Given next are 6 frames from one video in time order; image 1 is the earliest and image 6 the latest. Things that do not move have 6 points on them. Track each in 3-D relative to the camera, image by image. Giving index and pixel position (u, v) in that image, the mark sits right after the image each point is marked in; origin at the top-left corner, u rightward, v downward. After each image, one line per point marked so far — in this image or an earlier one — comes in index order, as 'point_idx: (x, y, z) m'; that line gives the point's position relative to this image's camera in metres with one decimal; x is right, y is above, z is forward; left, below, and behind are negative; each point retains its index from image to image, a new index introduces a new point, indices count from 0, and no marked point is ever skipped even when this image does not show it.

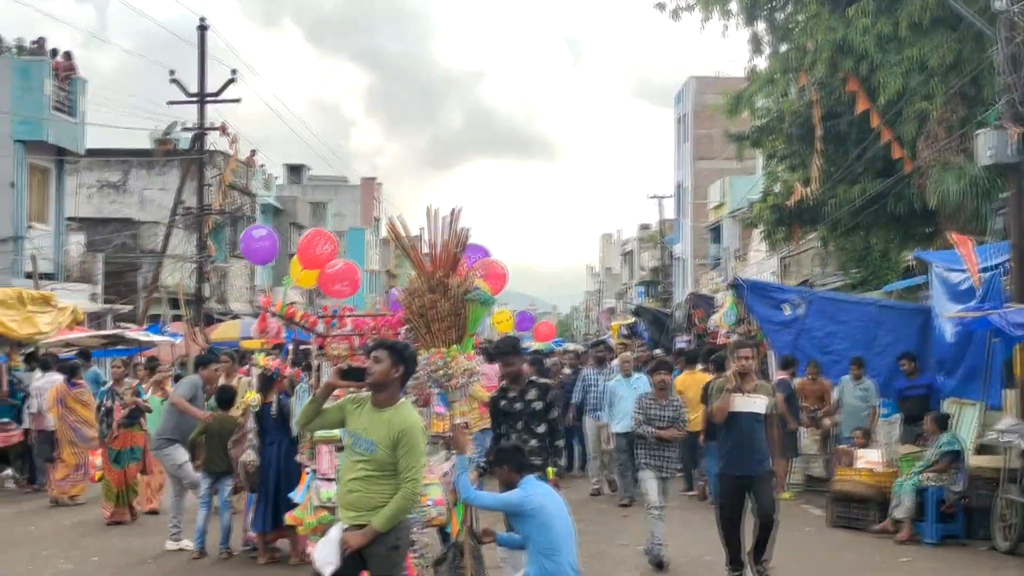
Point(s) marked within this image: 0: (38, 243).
0: (-9.3, +0.9, +19.7) m
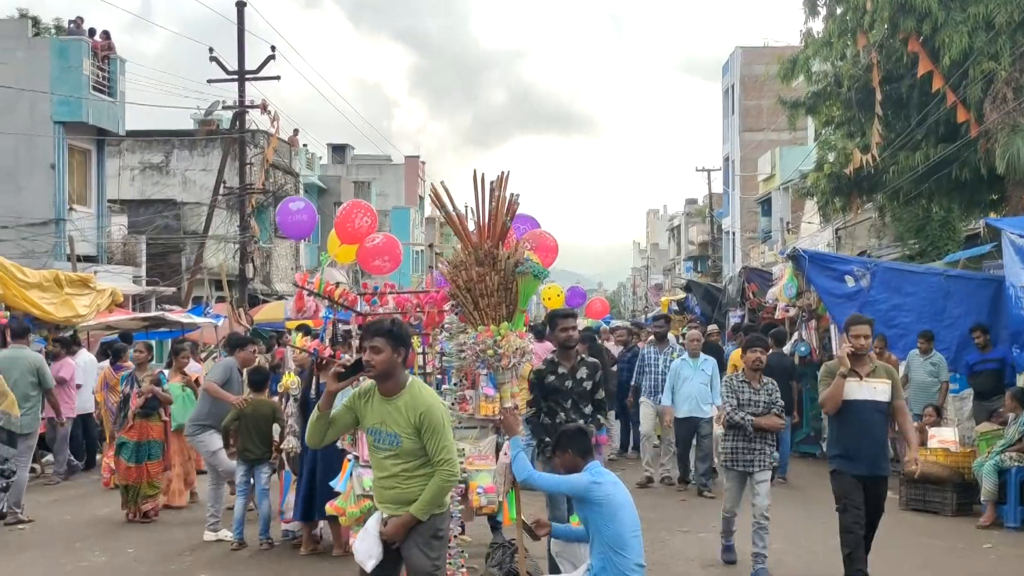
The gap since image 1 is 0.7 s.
0: (-8.4, +1.2, +19.6) m
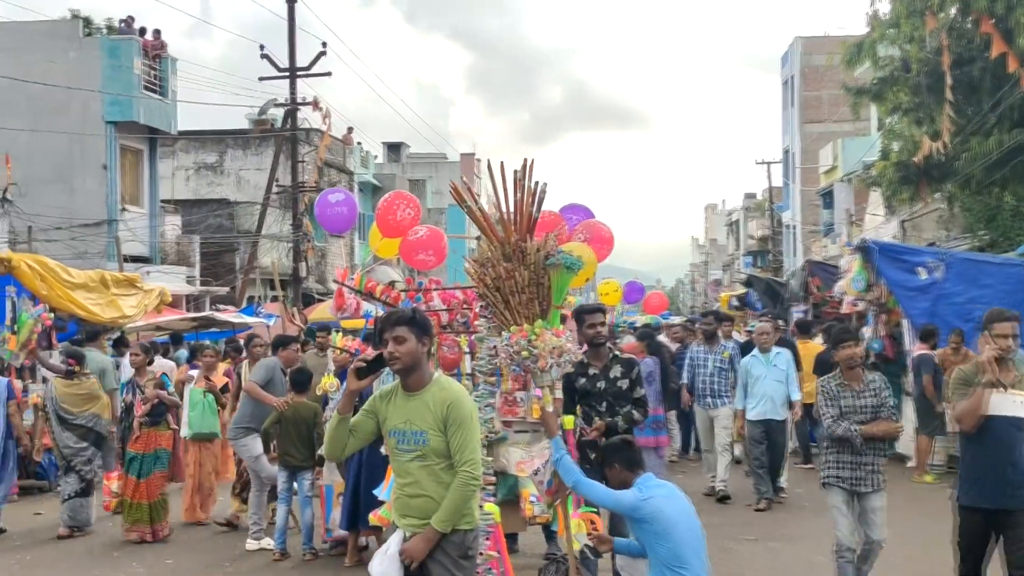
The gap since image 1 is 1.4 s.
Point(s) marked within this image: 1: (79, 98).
0: (-7.4, +1.2, +19.6) m
1: (-8.1, +3.5, +18.8) m
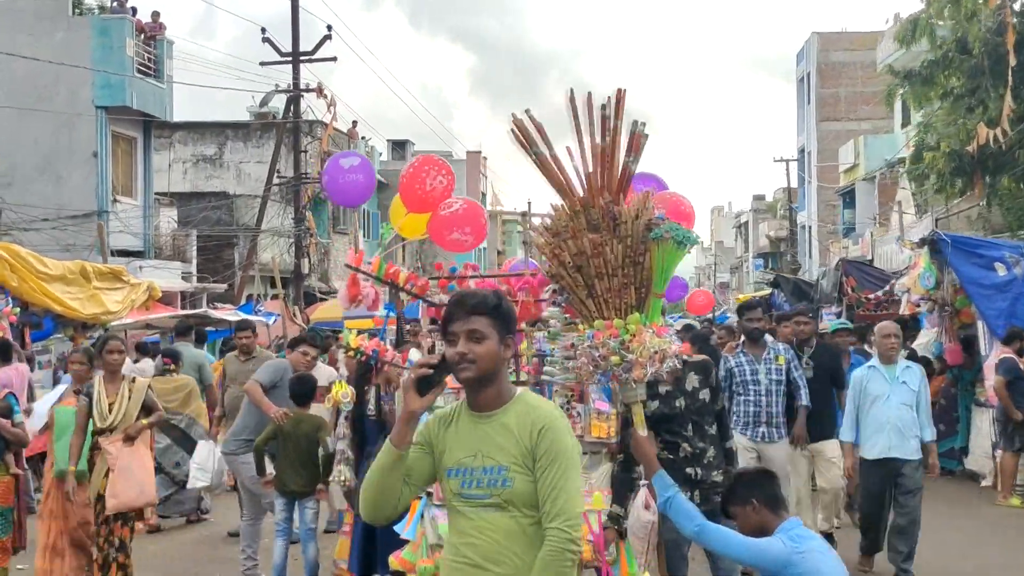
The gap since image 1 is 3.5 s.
0: (-7.0, +1.3, +18.3) m
1: (-7.8, +3.6, +17.5) m
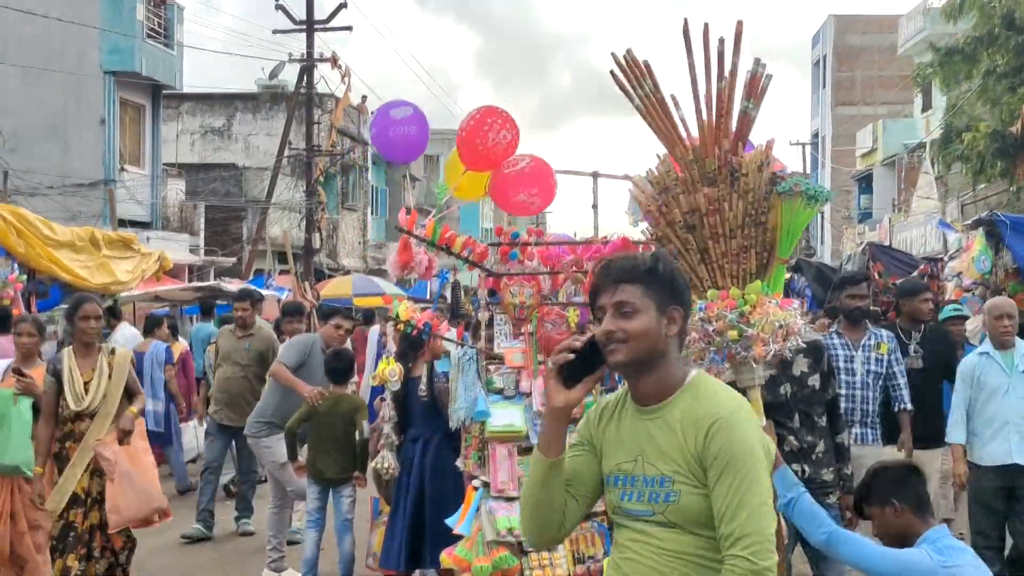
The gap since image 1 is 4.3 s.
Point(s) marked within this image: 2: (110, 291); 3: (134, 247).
0: (-6.7, +1.8, +17.7) m
1: (-7.4, +4.1, +16.9) m
2: (-4.1, 0.0, +10.1) m
3: (-4.0, +0.4, +10.8) m
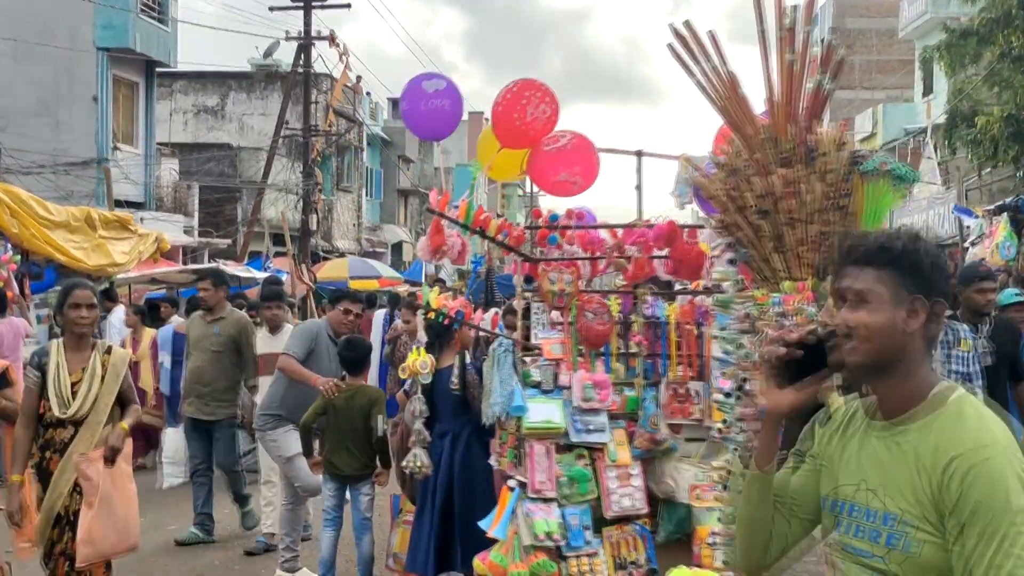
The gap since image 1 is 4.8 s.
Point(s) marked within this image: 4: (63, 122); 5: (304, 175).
0: (-6.6, +2.1, +17.3) m
1: (-7.3, +4.4, +16.4) m
2: (-3.9, +0.1, +9.8) m
3: (-3.9, +0.6, +10.4) m
4: (-7.4, +2.7, +16.5) m
5: (-4.0, +2.2, +19.6) m
